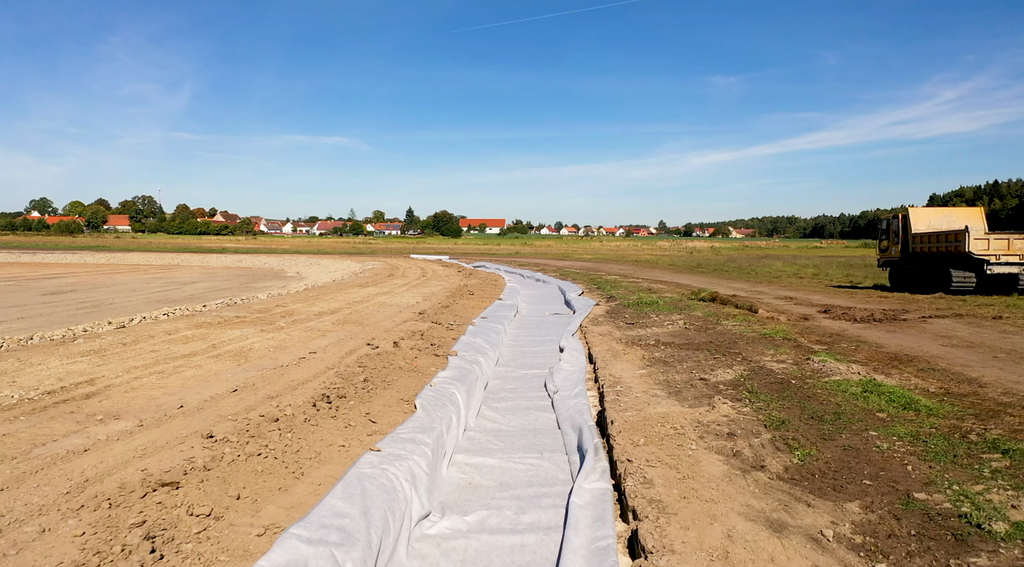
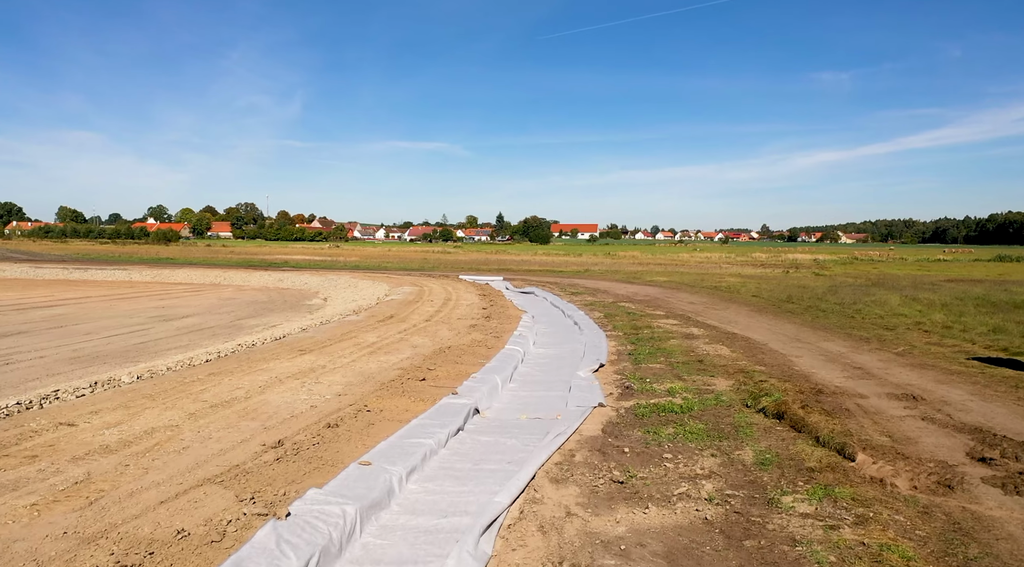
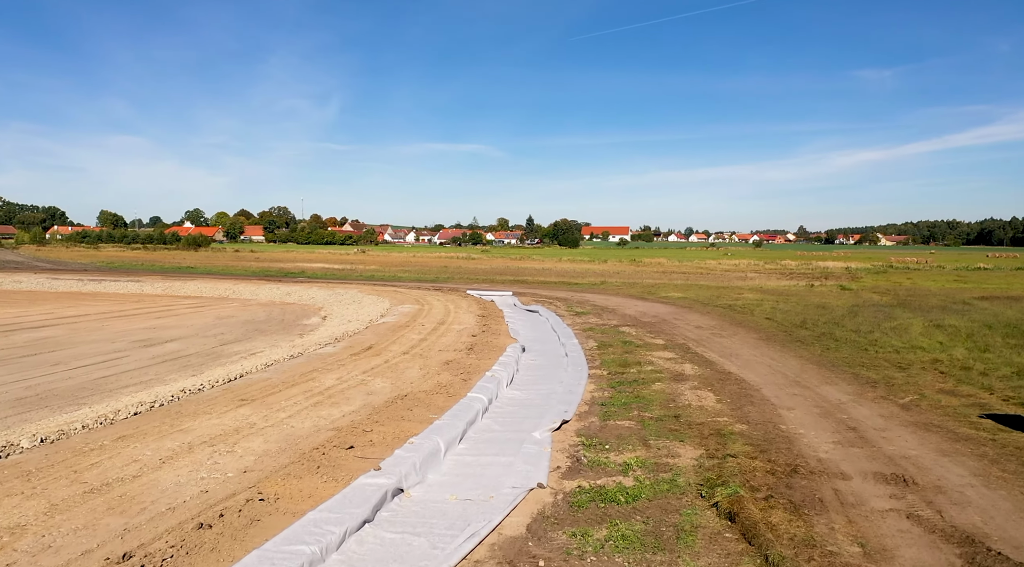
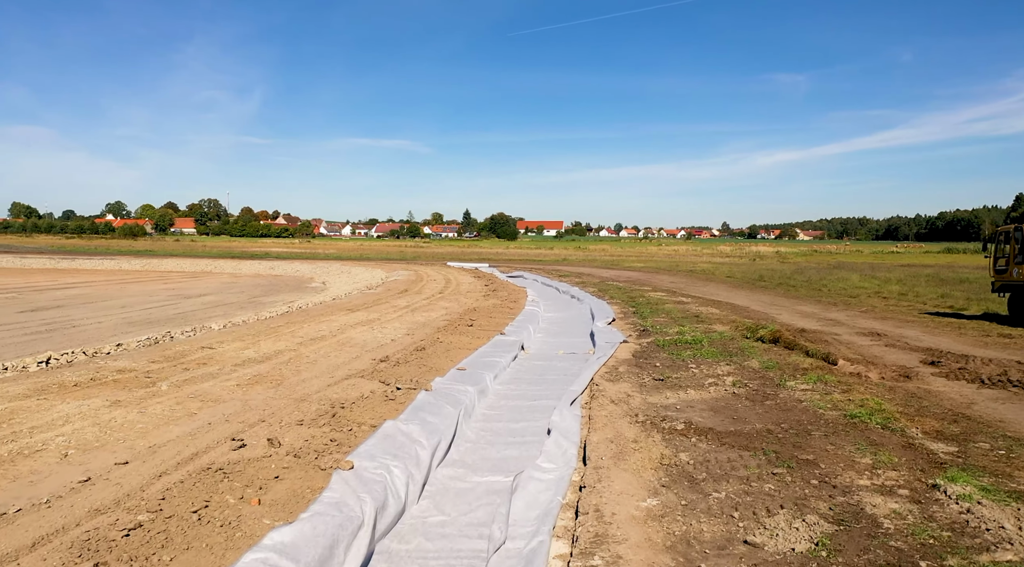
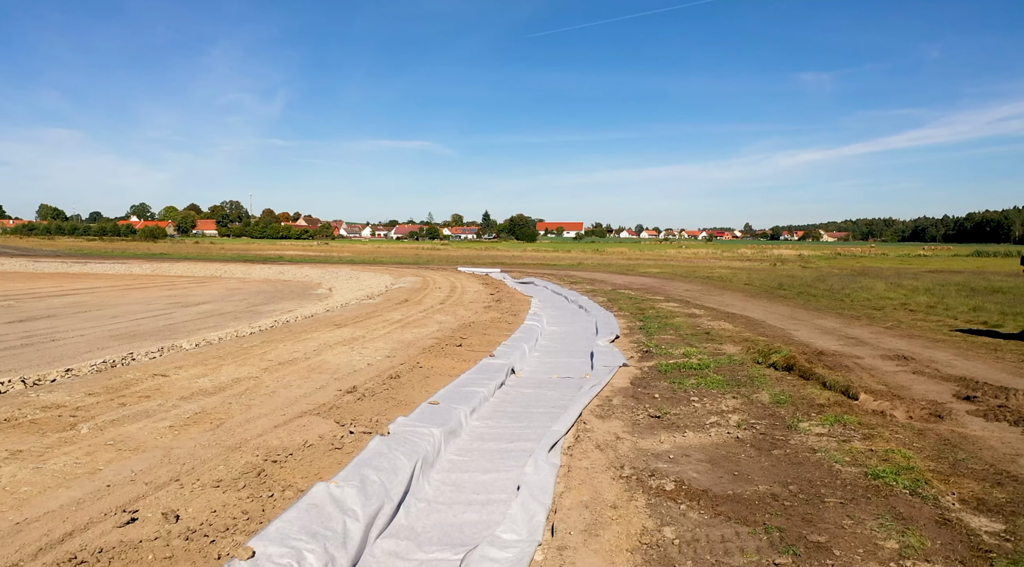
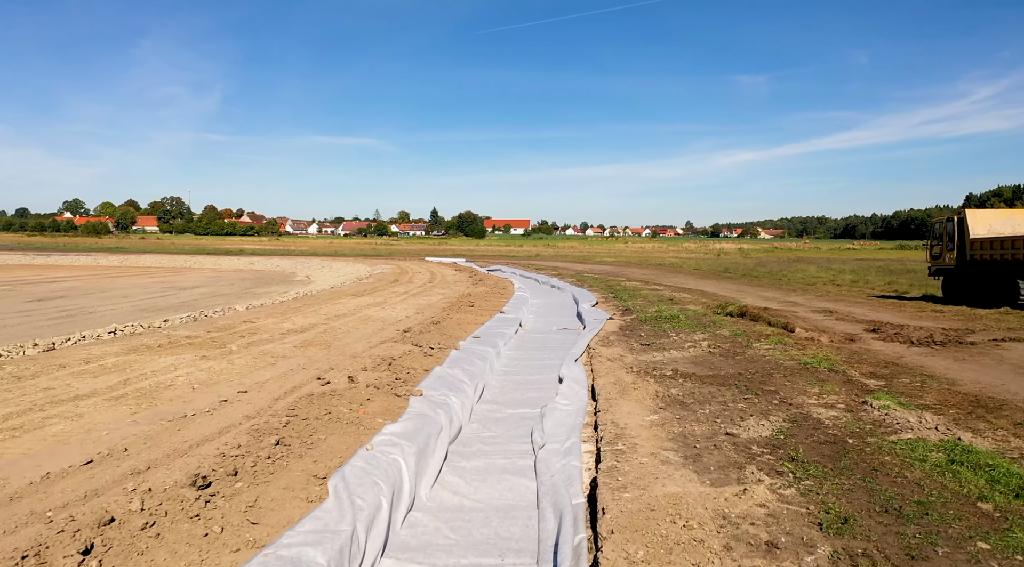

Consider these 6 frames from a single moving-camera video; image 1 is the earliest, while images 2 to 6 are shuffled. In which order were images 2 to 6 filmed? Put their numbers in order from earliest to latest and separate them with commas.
6, 4, 5, 2, 3
